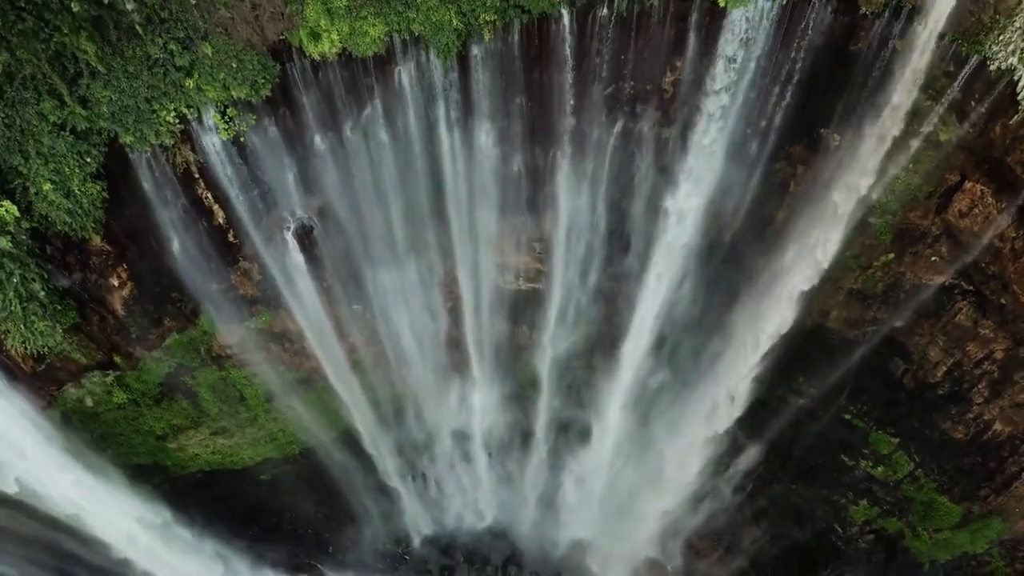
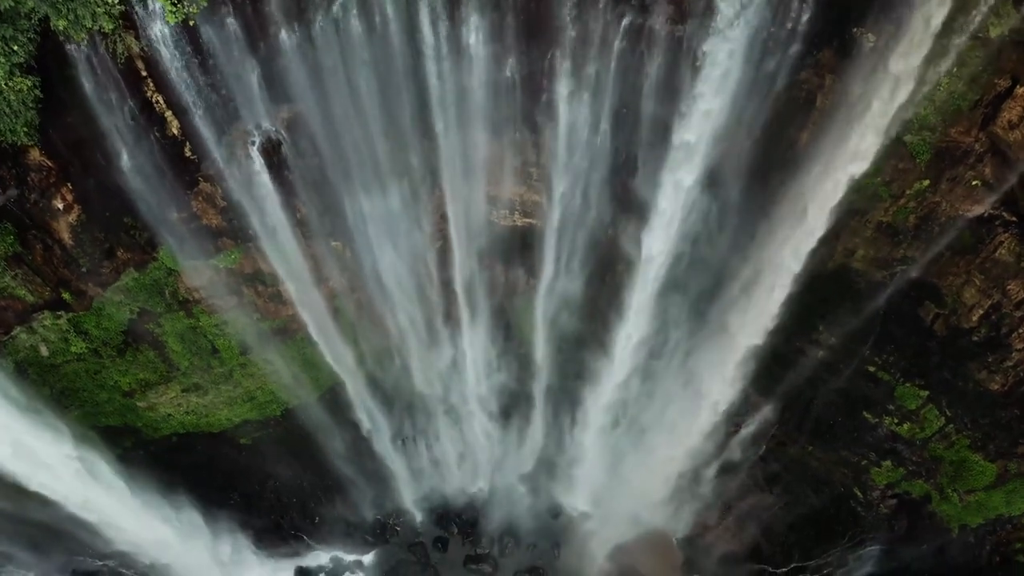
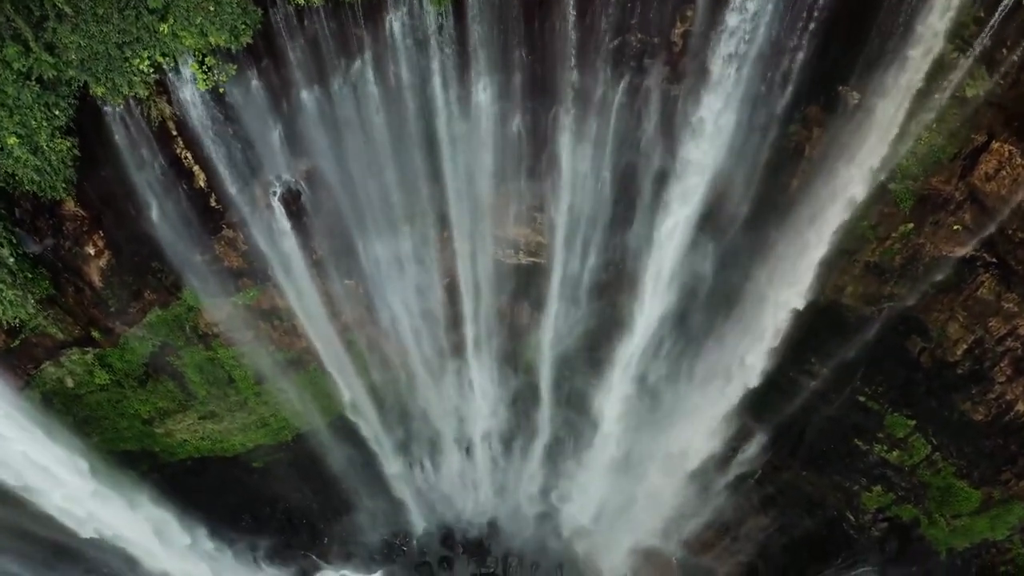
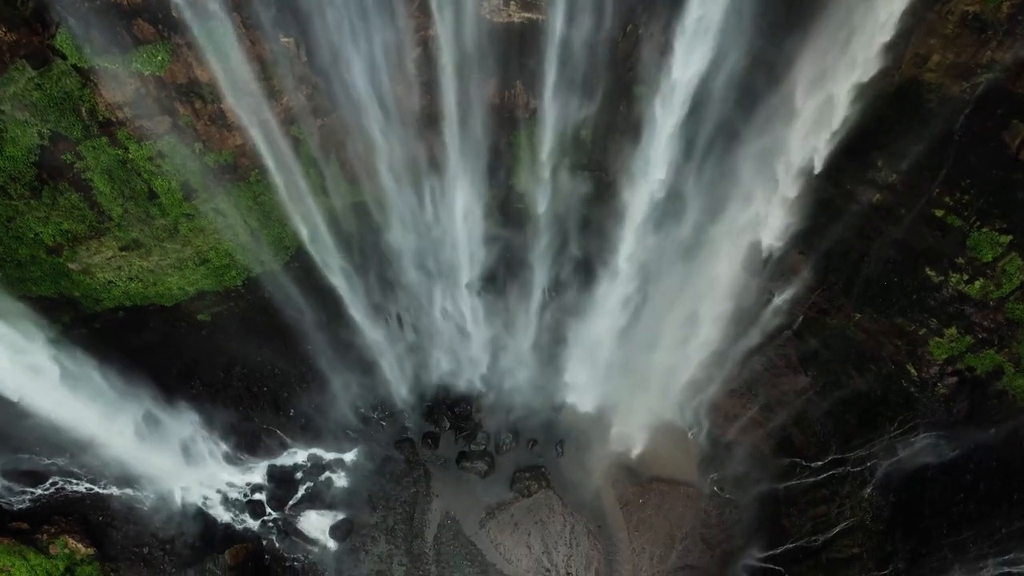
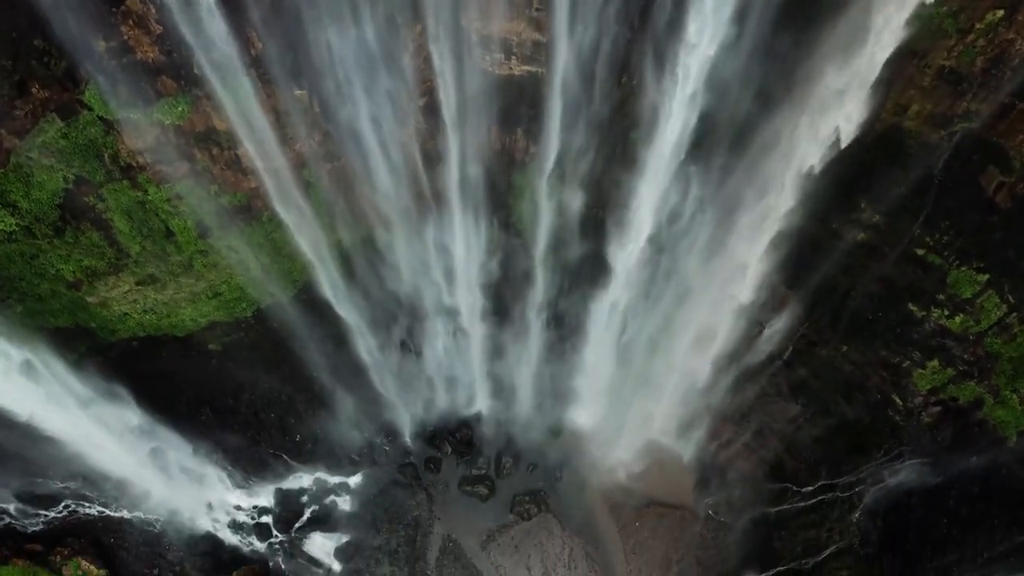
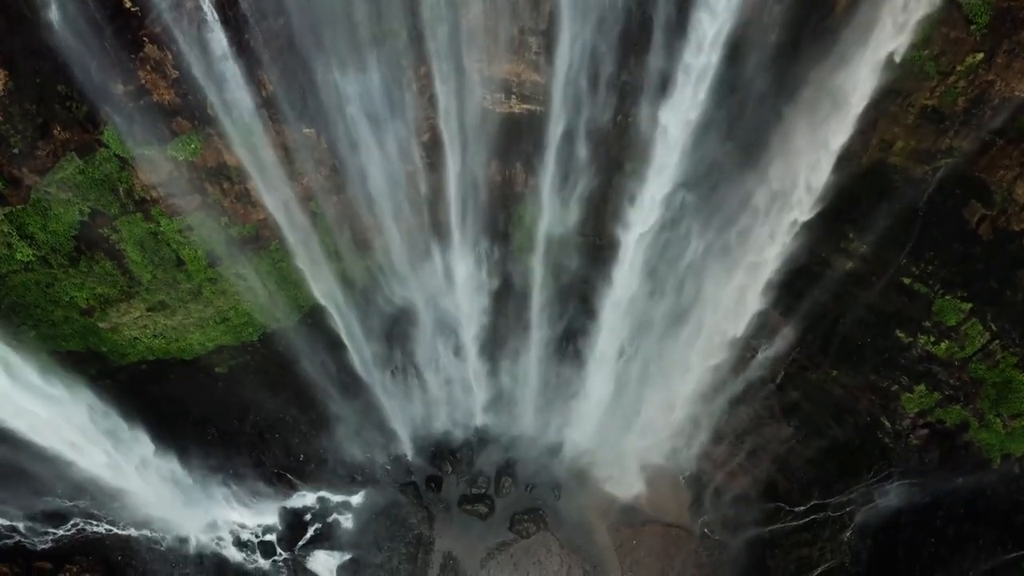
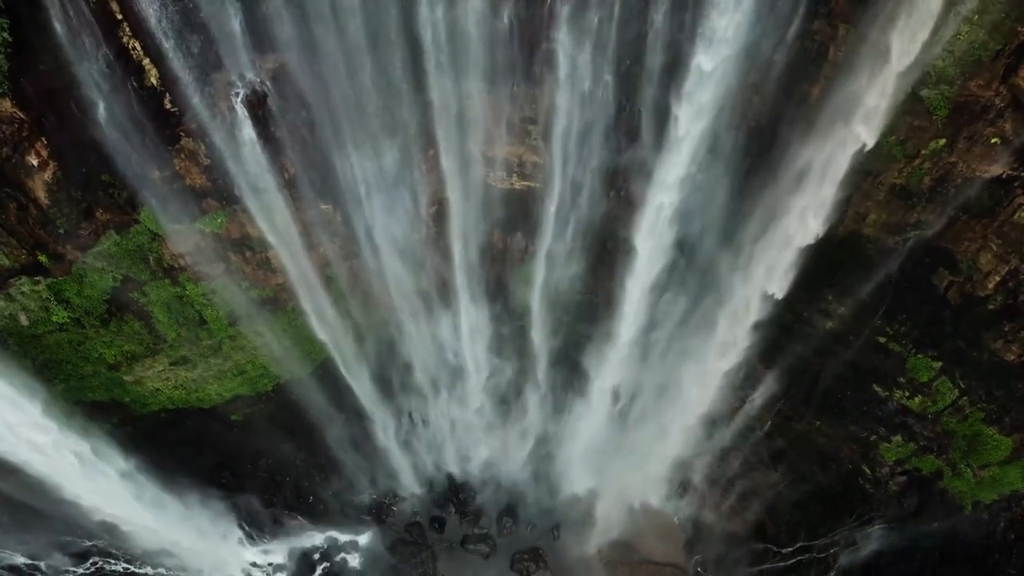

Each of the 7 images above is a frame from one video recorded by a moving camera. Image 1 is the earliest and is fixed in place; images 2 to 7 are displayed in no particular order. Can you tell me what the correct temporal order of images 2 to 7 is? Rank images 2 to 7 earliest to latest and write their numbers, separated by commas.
3, 2, 7, 6, 5, 4
